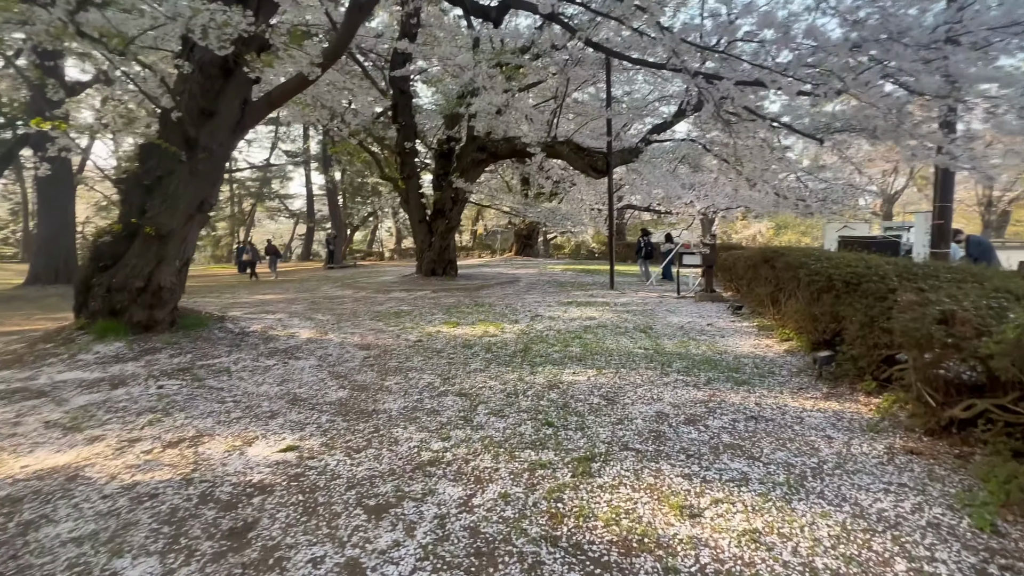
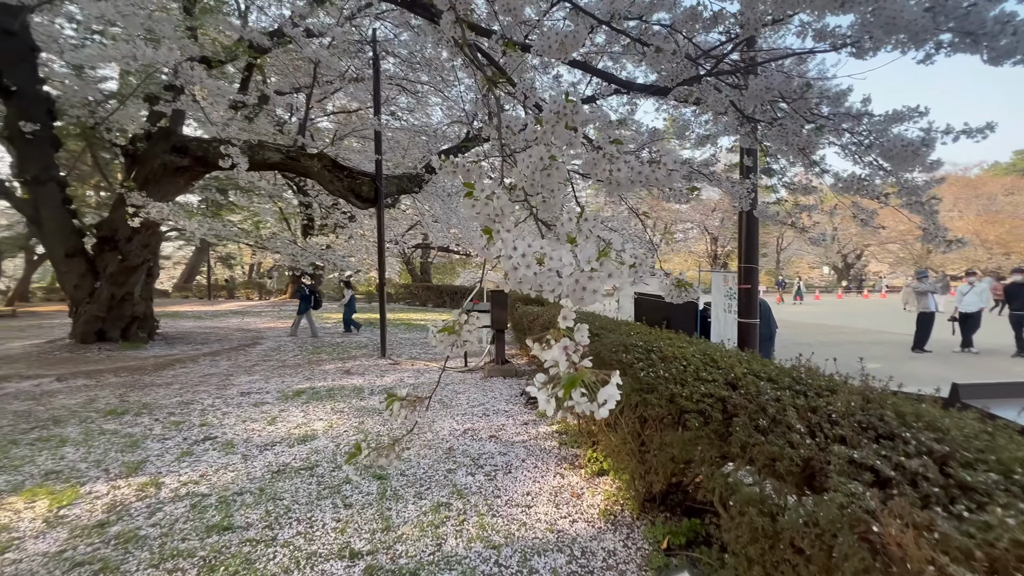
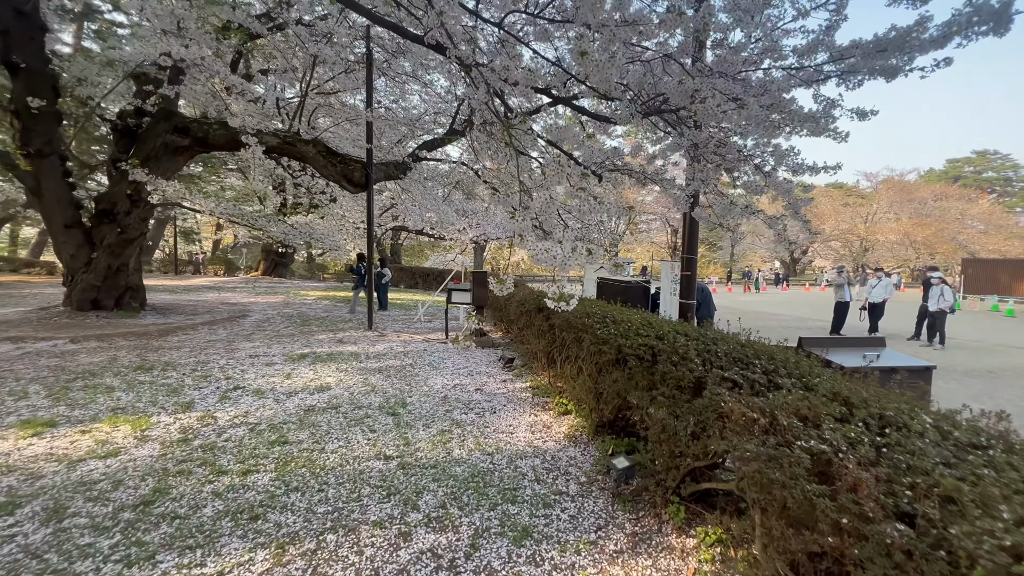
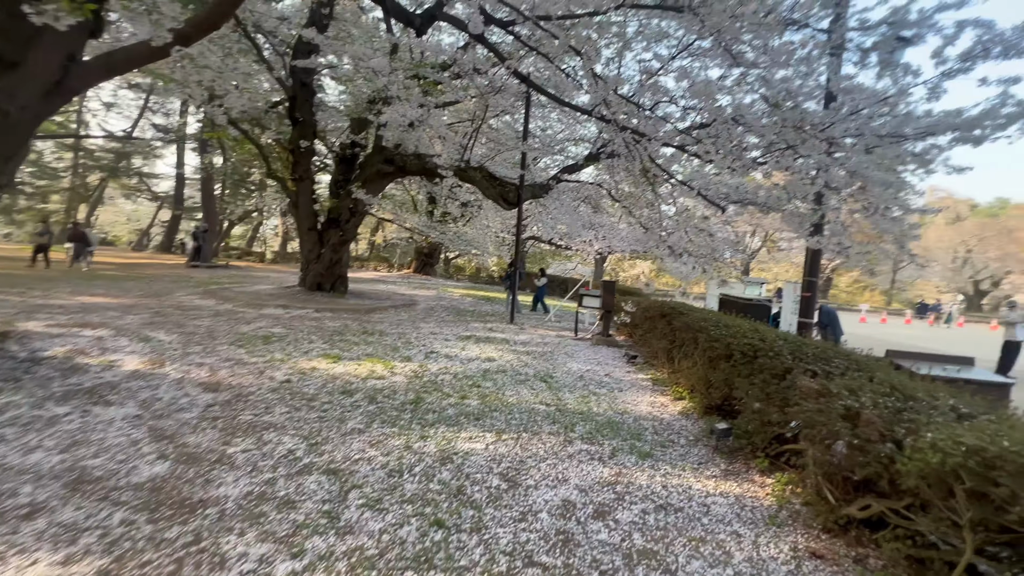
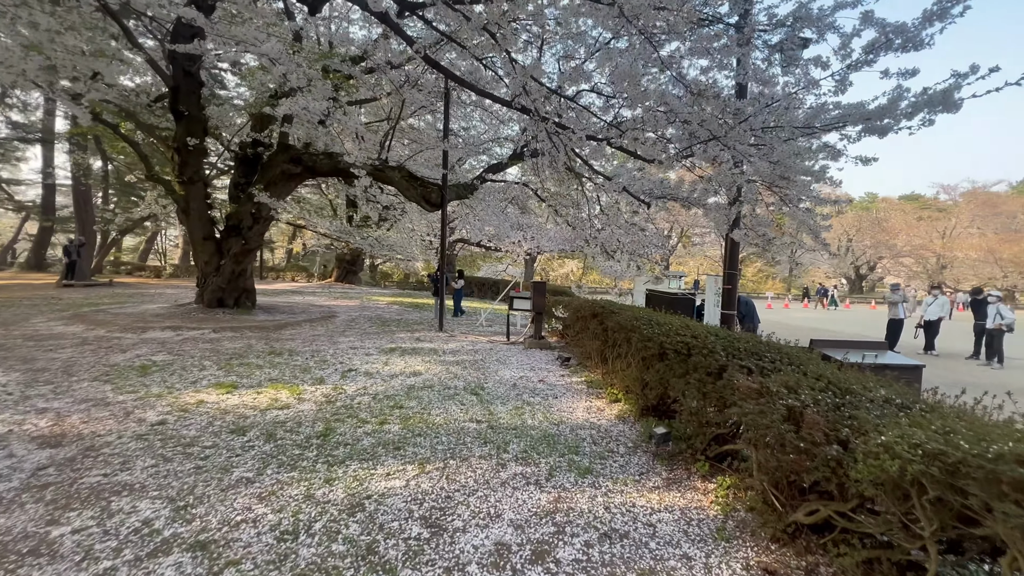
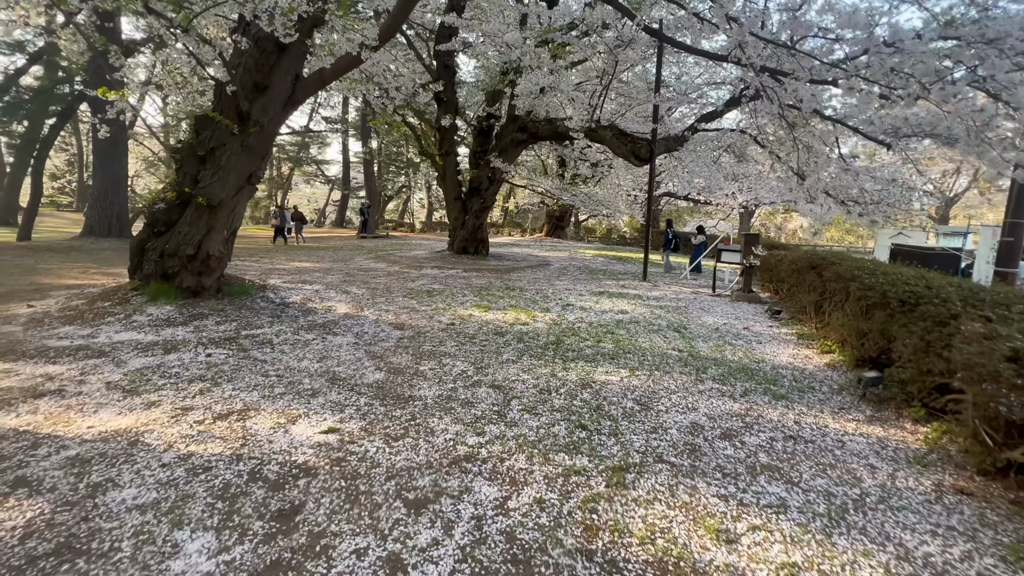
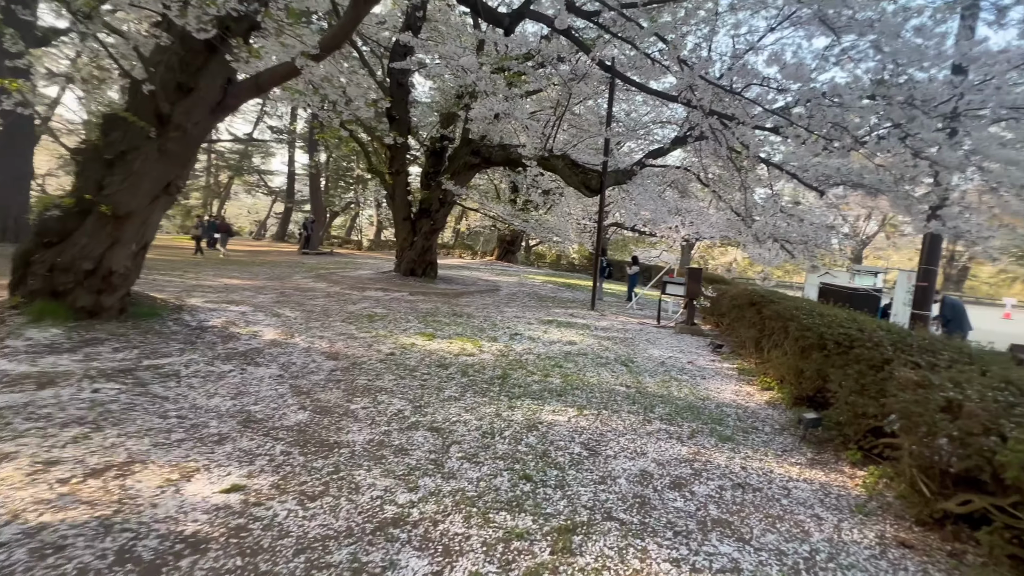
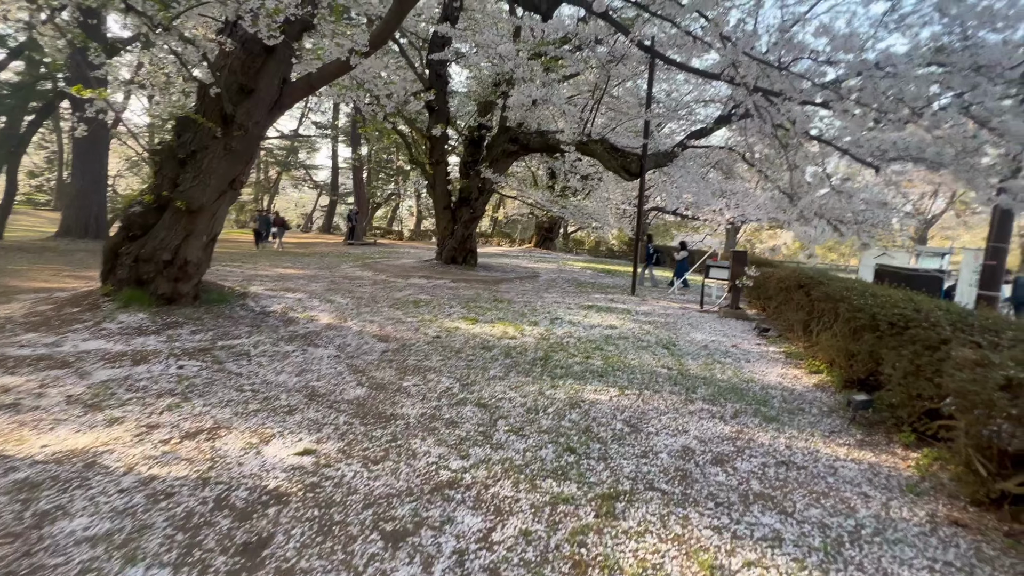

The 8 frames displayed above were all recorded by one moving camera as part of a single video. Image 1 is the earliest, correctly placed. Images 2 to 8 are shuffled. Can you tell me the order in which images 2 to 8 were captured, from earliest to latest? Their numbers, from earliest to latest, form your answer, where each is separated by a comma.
6, 8, 7, 4, 5, 3, 2
